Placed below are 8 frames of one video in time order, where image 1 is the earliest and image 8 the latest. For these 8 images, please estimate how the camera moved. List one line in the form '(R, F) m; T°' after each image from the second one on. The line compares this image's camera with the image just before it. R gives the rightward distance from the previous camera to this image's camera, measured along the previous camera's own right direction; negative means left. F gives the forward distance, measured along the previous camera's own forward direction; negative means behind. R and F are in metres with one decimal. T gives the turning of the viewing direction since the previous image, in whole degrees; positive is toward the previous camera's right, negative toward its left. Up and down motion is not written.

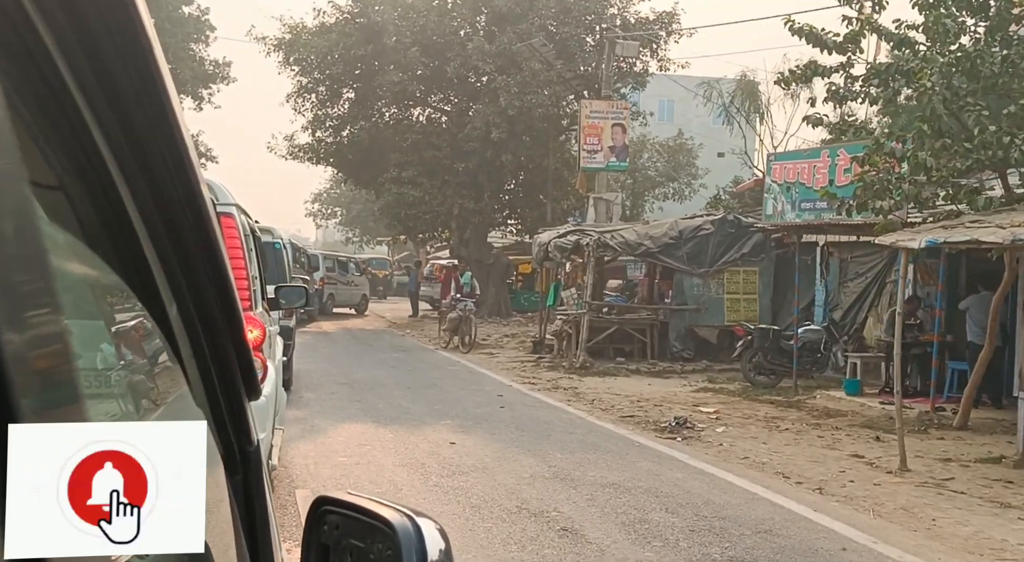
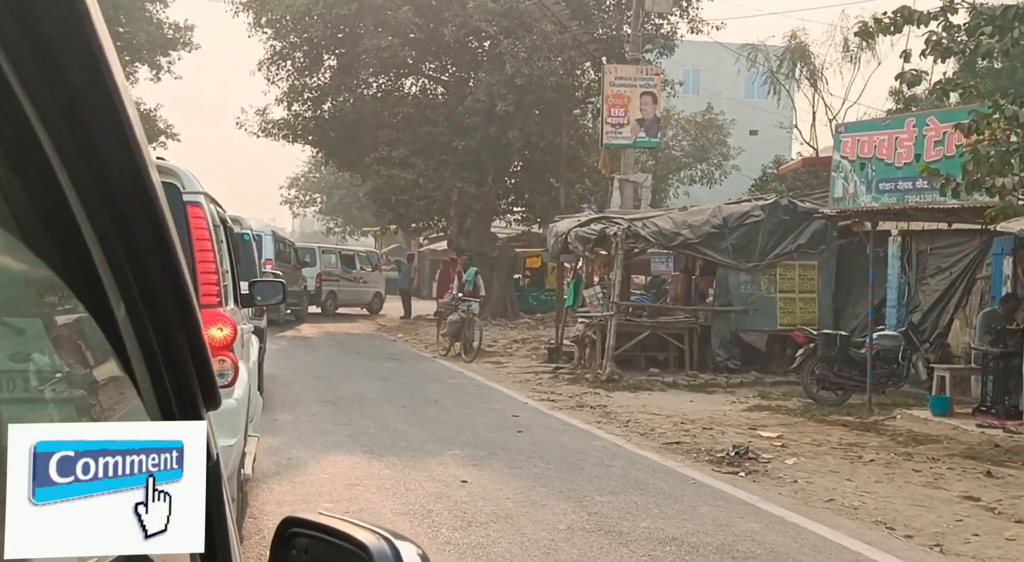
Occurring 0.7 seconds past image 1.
(-0.4, +2.6) m; +1°
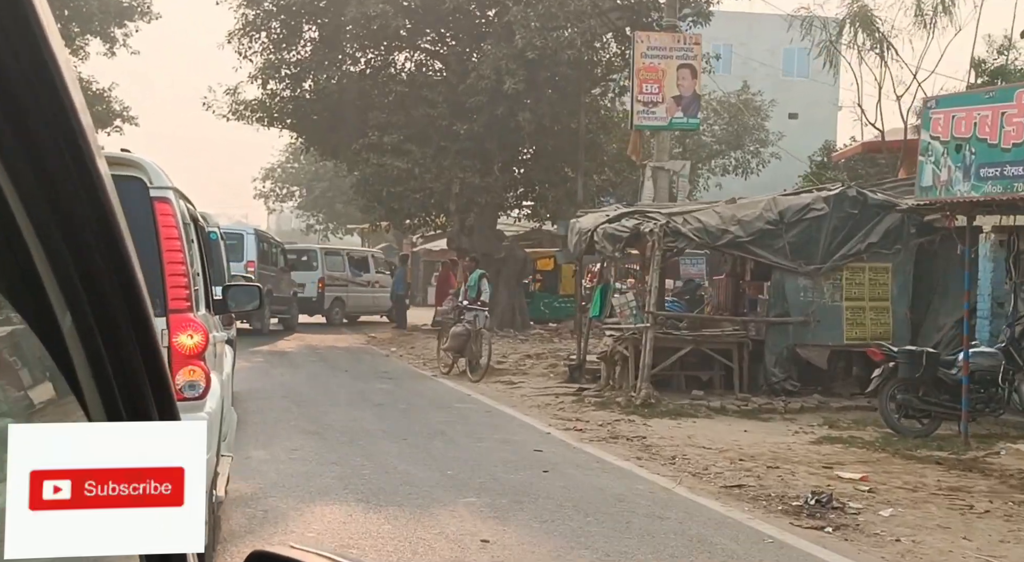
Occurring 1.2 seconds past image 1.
(-0.4, +2.3) m; +1°
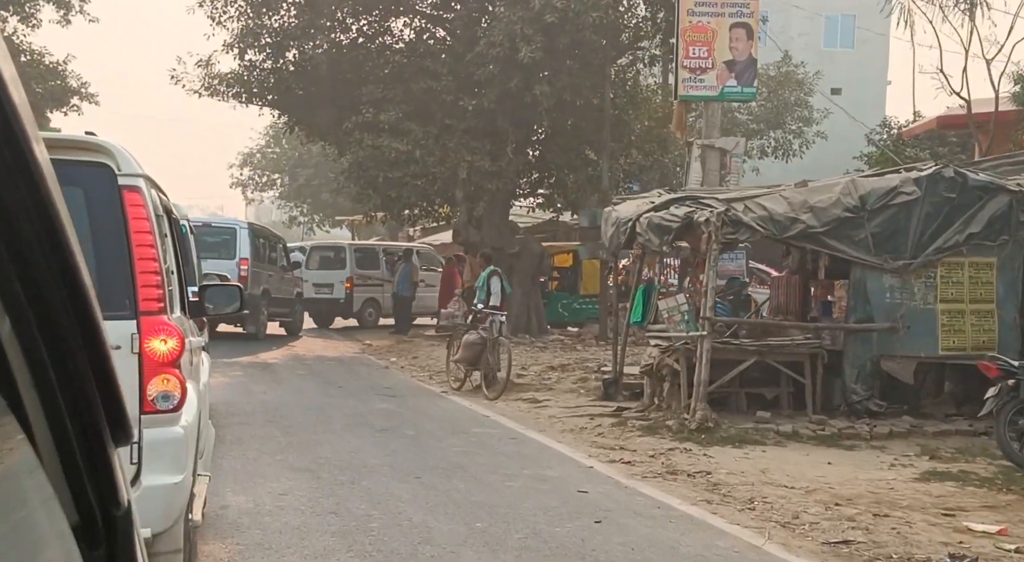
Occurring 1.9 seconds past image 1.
(-0.3, +2.0) m; 0°
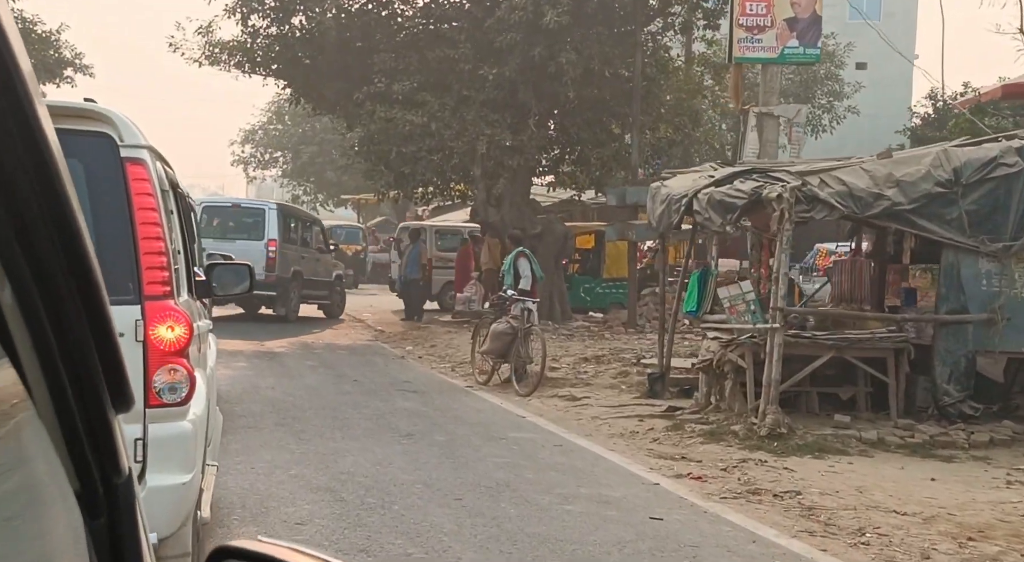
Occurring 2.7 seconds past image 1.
(-0.3, +1.2) m; 0°
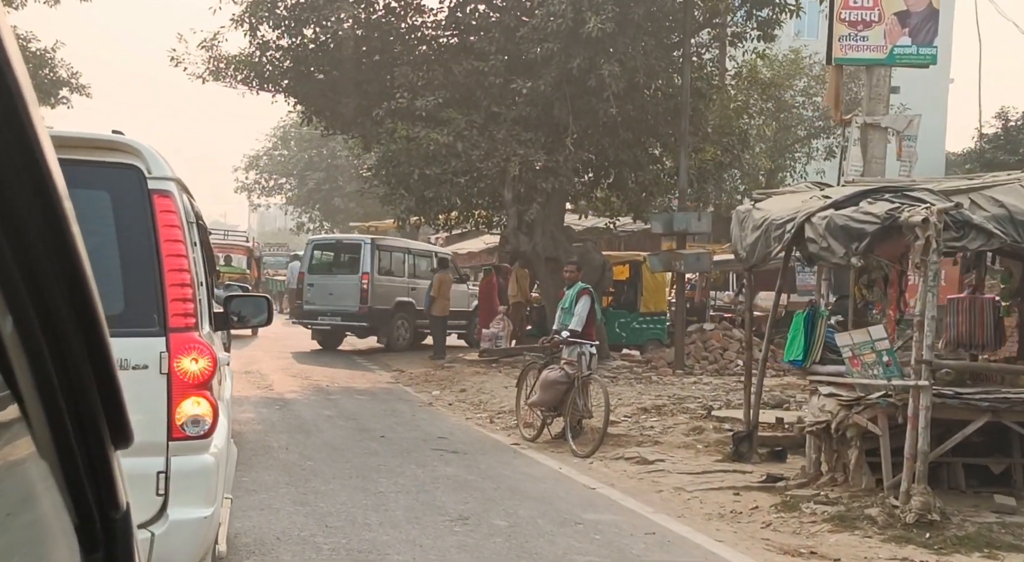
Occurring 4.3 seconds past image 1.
(-0.4, +1.7) m; 0°
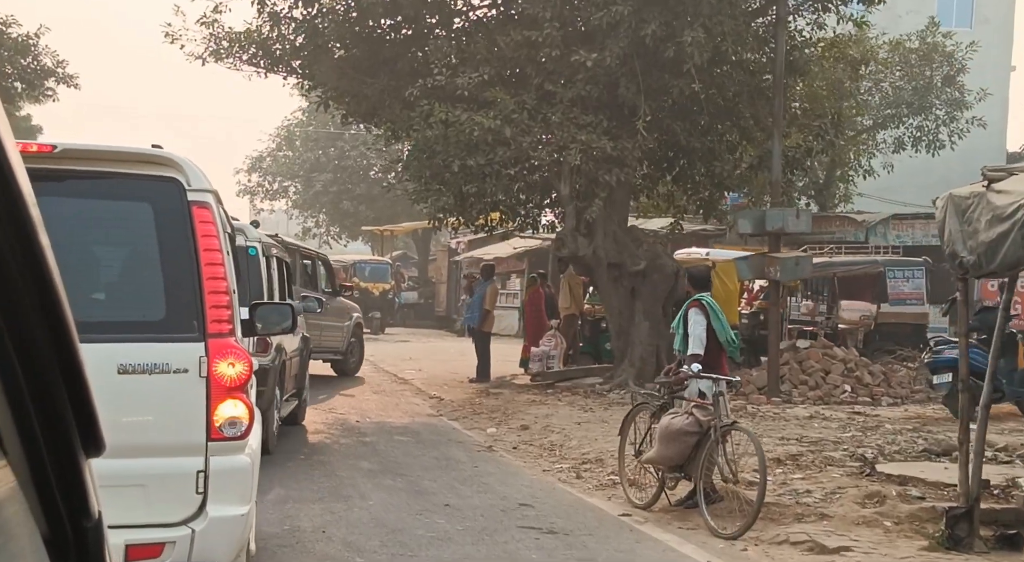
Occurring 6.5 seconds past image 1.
(-0.7, +2.6) m; 0°
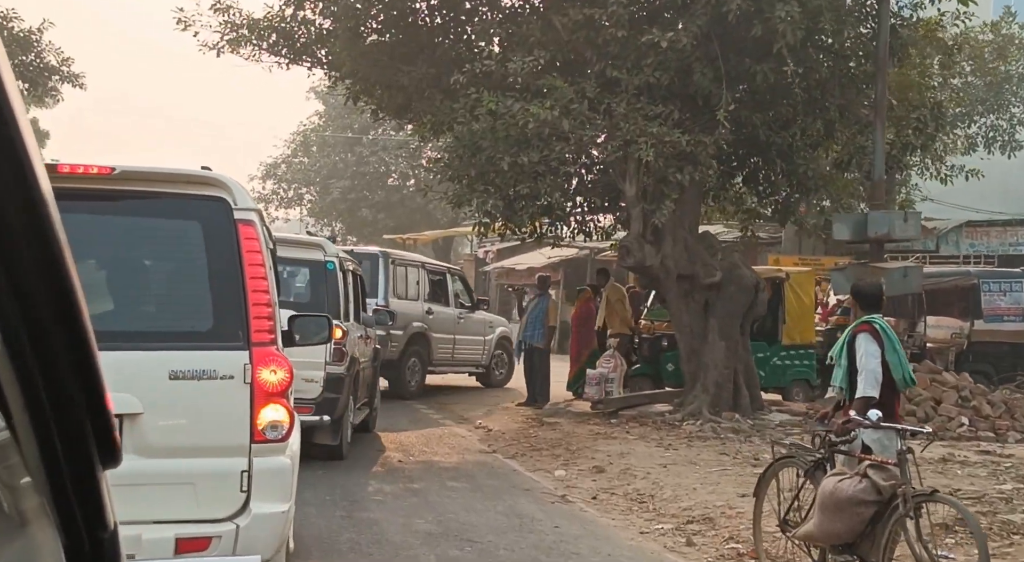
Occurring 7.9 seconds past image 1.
(-0.5, +1.8) m; 0°
